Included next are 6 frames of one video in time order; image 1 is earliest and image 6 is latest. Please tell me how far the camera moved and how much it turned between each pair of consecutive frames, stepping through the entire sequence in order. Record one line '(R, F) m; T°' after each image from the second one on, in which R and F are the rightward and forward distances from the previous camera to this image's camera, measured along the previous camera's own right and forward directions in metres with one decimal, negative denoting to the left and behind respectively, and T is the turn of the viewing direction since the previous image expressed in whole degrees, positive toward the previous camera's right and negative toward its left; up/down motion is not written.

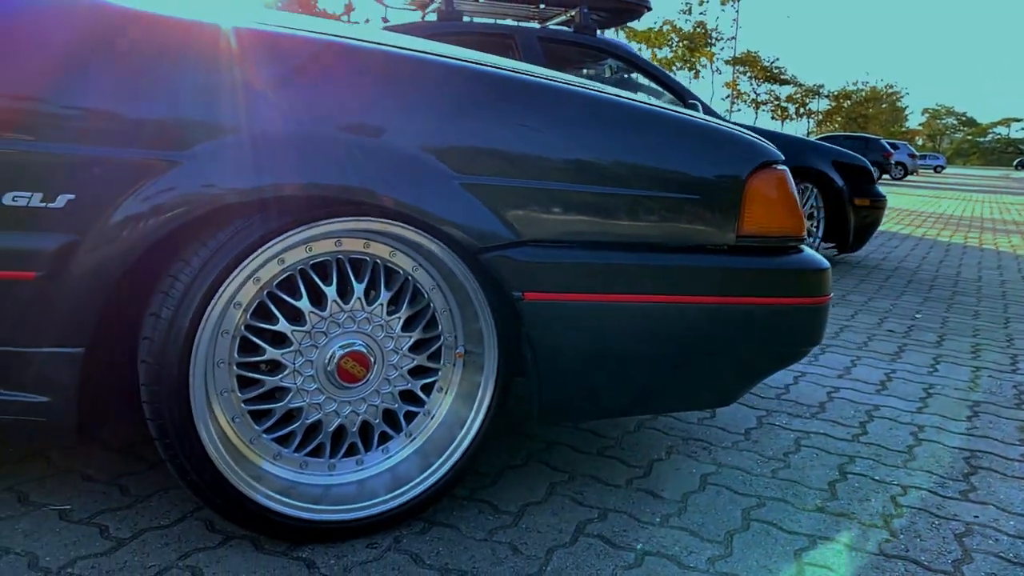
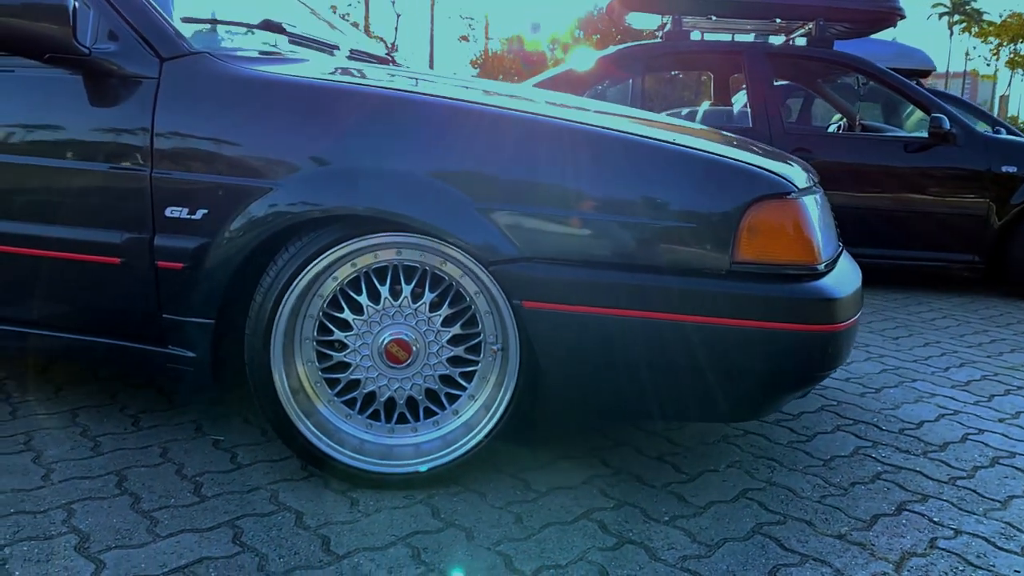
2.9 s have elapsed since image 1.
(+0.7, -0.2) m; -21°
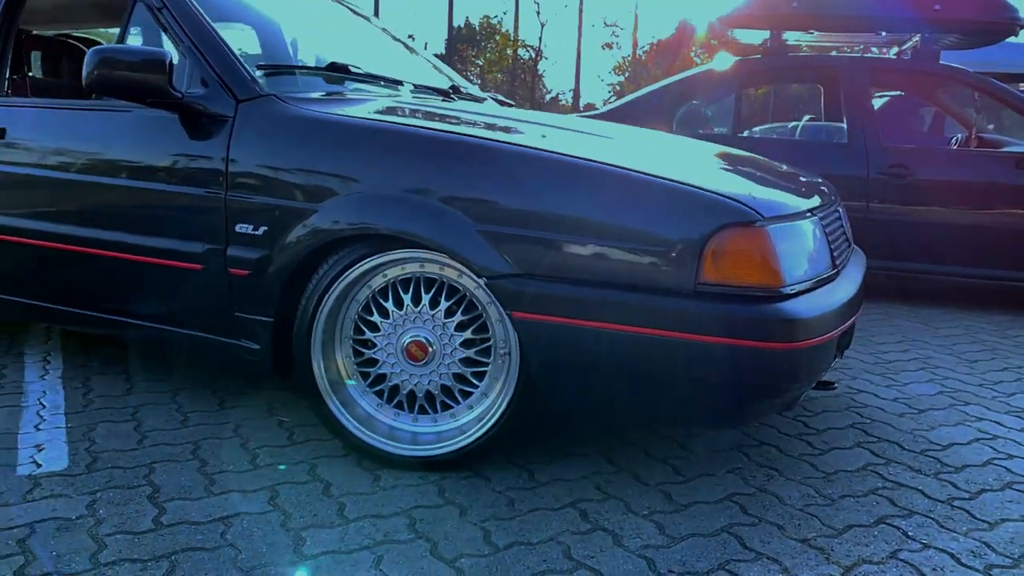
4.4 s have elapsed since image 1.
(+0.4, -0.3) m; -10°
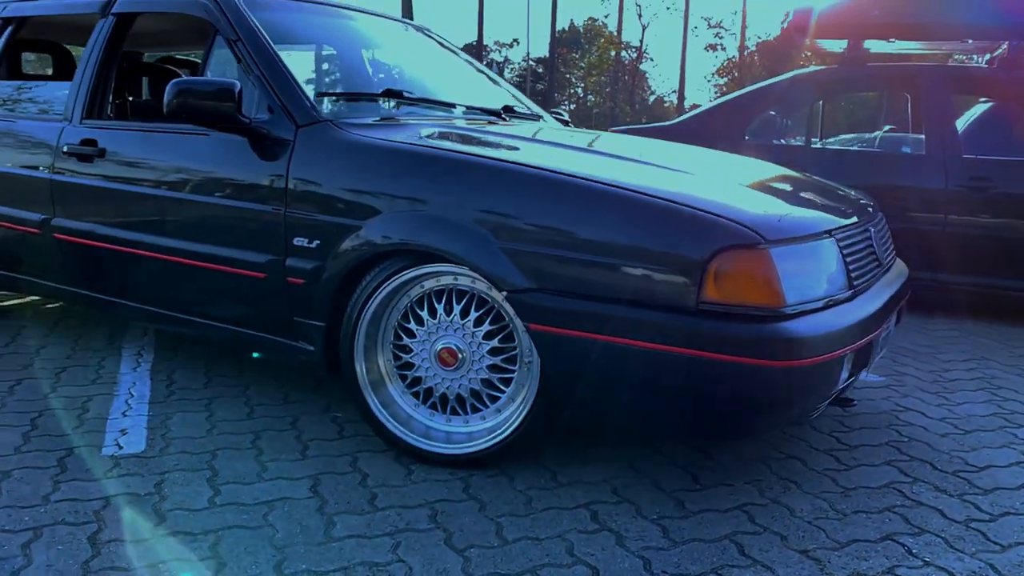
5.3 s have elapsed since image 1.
(+0.2, -0.2) m; -7°
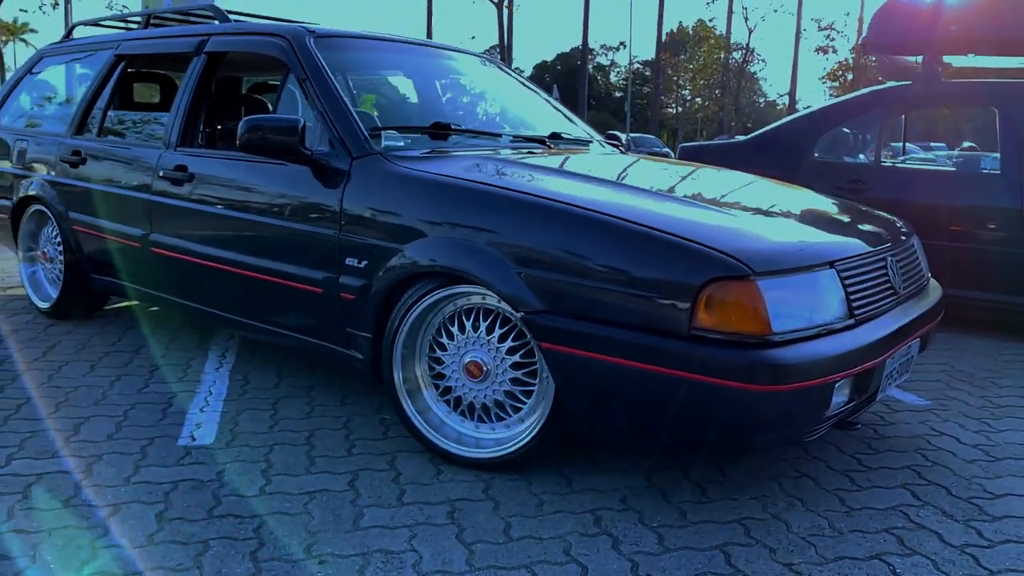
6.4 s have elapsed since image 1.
(+0.3, -0.2) m; -7°
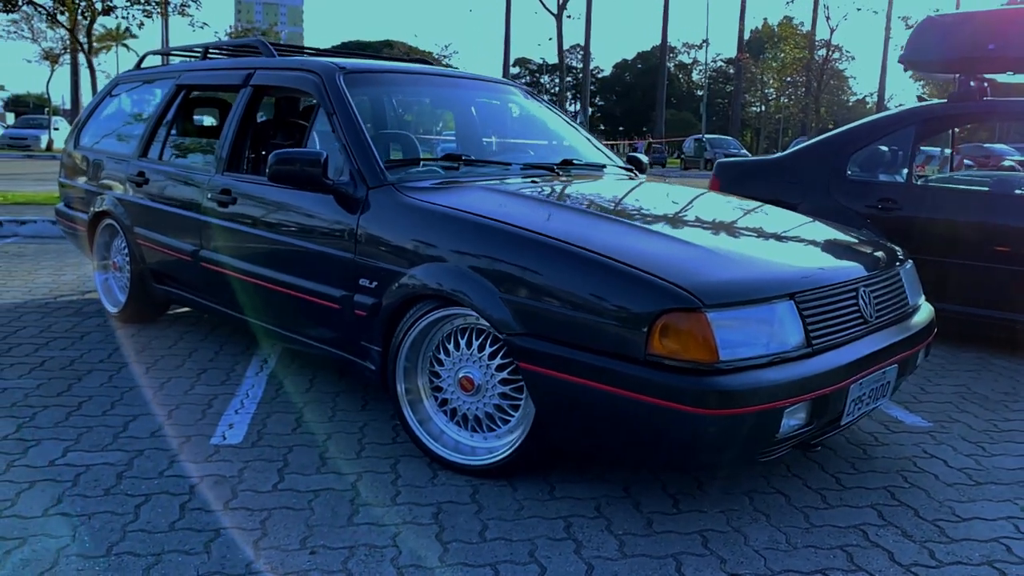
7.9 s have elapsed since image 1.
(+0.3, -0.3) m; -5°
